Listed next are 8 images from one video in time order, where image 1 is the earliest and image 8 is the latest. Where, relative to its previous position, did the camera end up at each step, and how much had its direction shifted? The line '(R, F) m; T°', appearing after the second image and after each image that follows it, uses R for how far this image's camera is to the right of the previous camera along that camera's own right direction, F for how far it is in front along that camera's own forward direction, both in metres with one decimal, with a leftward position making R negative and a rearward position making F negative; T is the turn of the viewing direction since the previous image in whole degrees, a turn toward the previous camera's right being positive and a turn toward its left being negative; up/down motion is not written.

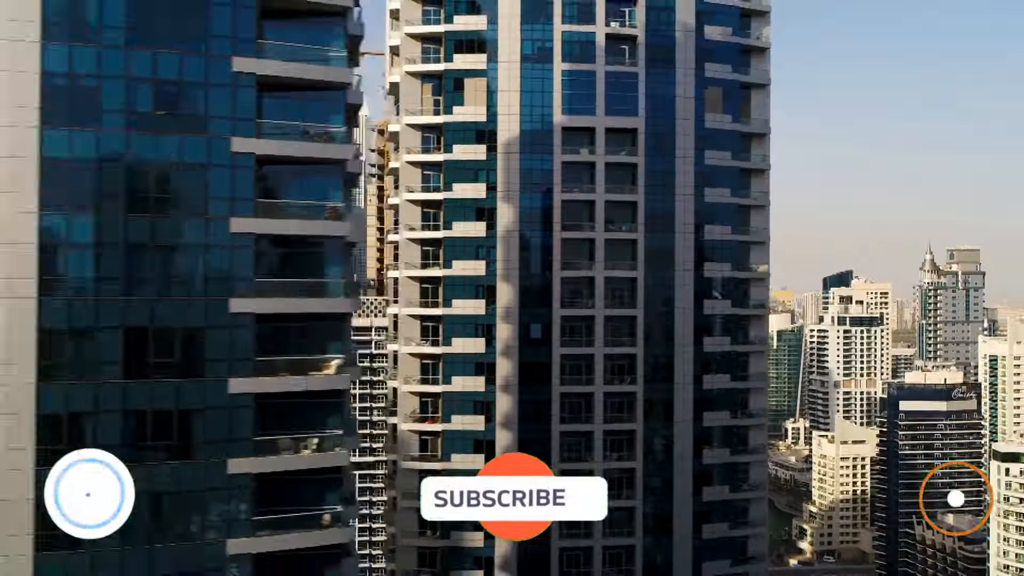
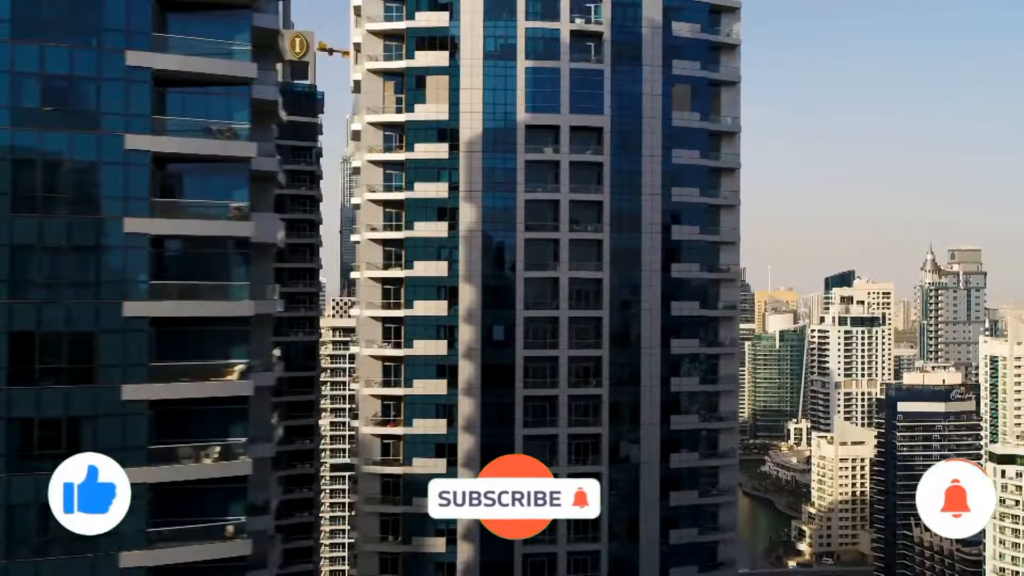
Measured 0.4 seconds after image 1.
(+1.1, +0.5) m; 0°
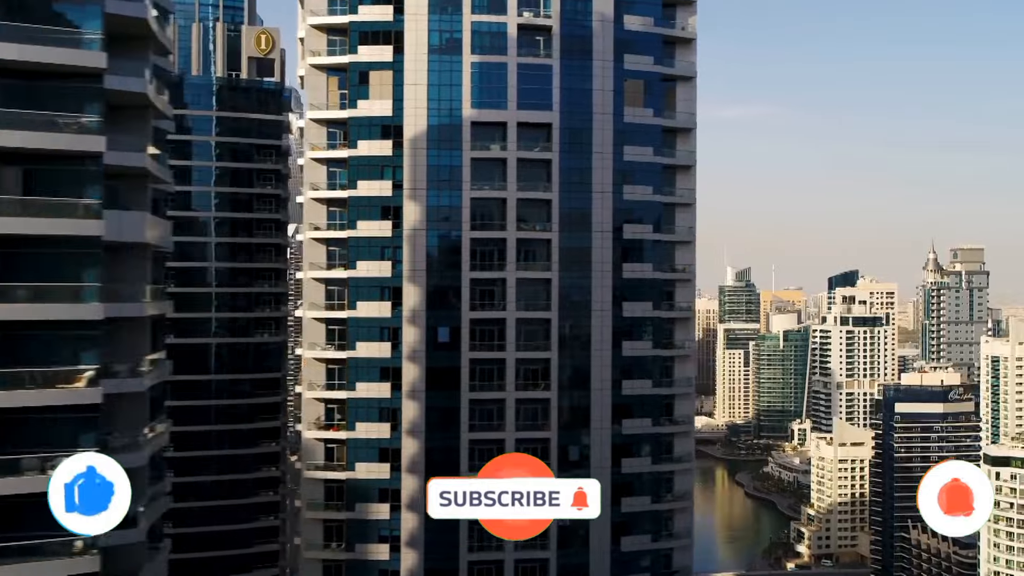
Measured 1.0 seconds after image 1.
(+1.5, +0.7) m; -1°
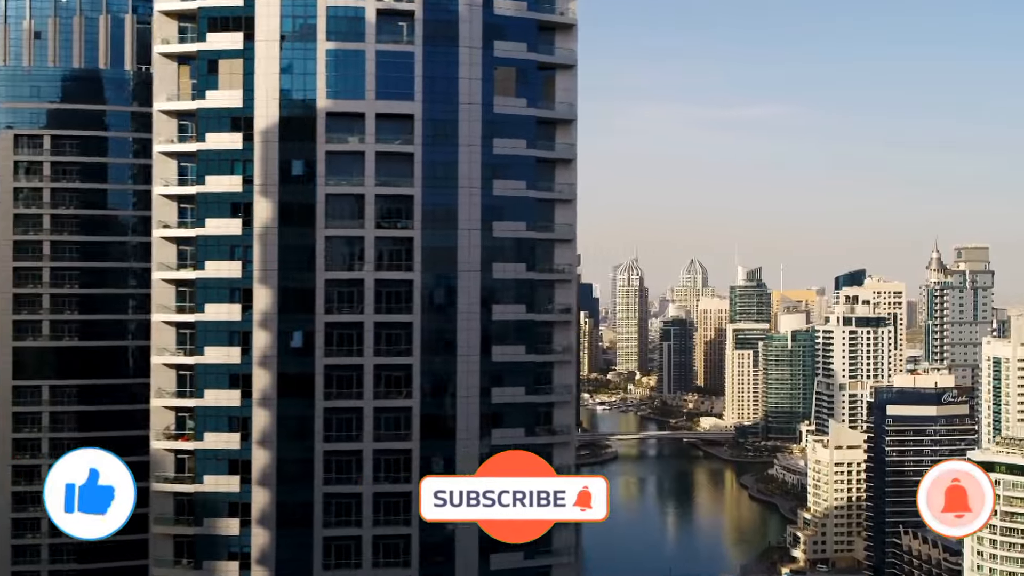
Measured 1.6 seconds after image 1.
(+3.7, +1.7) m; -1°
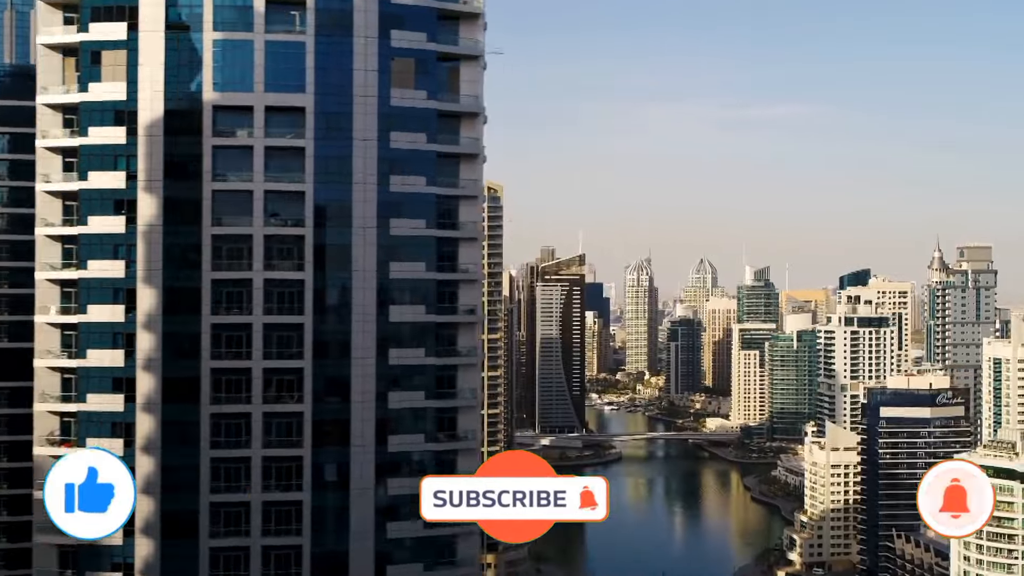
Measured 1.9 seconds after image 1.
(+2.6, +1.1) m; -1°
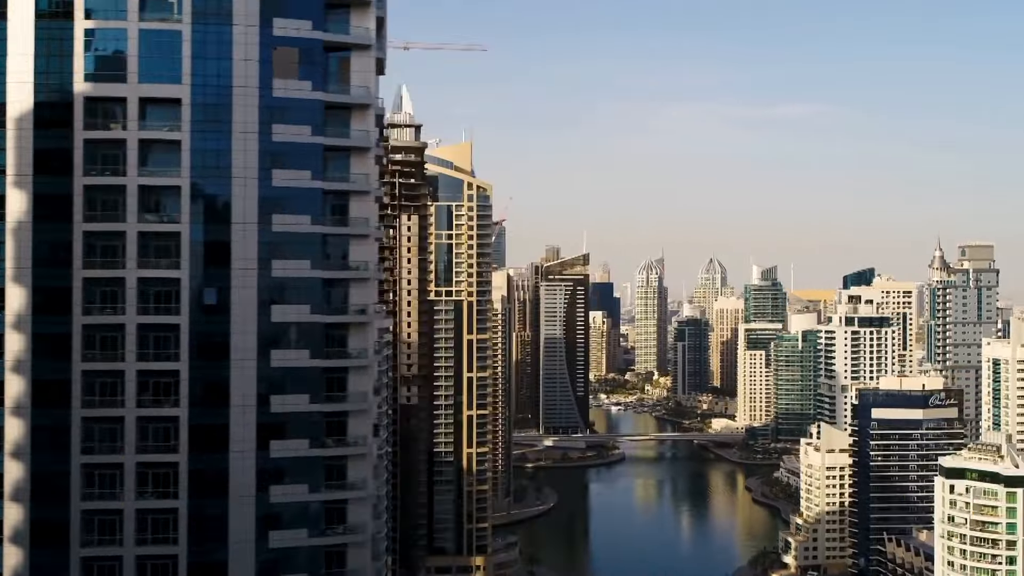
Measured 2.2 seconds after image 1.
(+2.7, +1.1) m; -1°
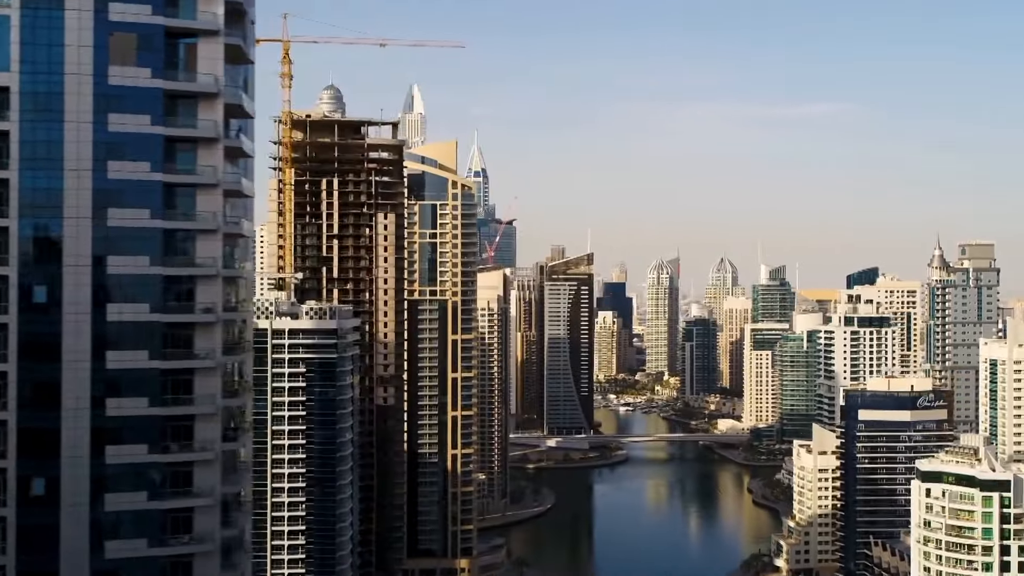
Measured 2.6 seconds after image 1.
(+3.5, +1.3) m; -1°
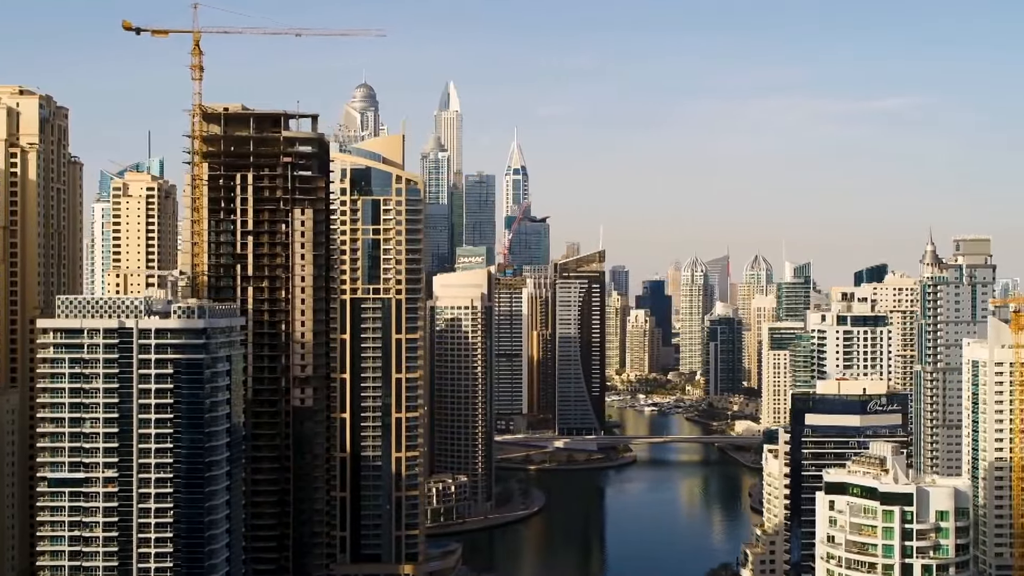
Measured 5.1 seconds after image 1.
(+11.5, +4.0) m; -3°
